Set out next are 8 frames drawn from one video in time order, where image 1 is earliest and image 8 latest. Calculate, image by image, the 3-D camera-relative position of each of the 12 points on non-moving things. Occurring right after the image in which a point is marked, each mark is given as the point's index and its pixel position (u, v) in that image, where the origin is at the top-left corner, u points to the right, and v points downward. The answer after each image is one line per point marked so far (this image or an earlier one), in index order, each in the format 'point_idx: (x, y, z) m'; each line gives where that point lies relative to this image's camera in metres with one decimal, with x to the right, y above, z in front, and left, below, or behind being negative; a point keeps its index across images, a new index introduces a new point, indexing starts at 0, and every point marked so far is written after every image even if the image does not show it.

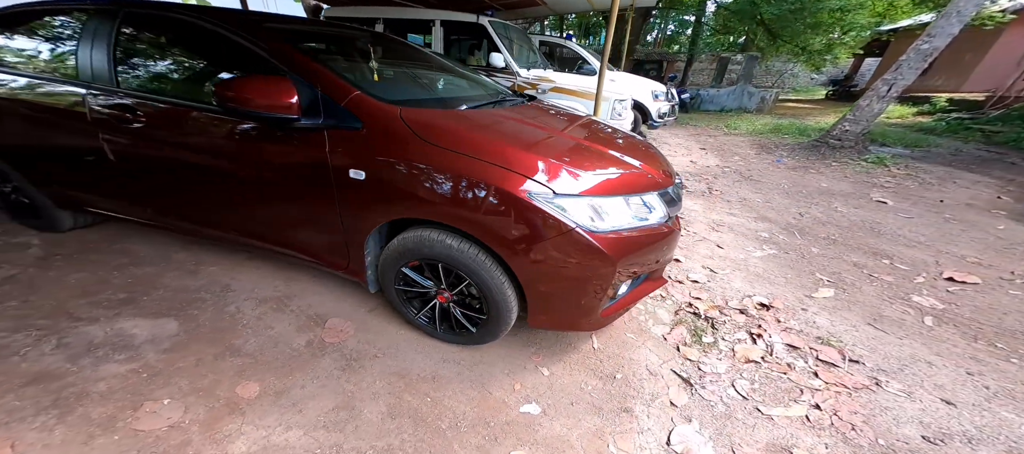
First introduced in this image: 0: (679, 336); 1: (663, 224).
0: (+0.9, -0.5, +1.8) m
1: (+0.7, 0.0, +1.6) m
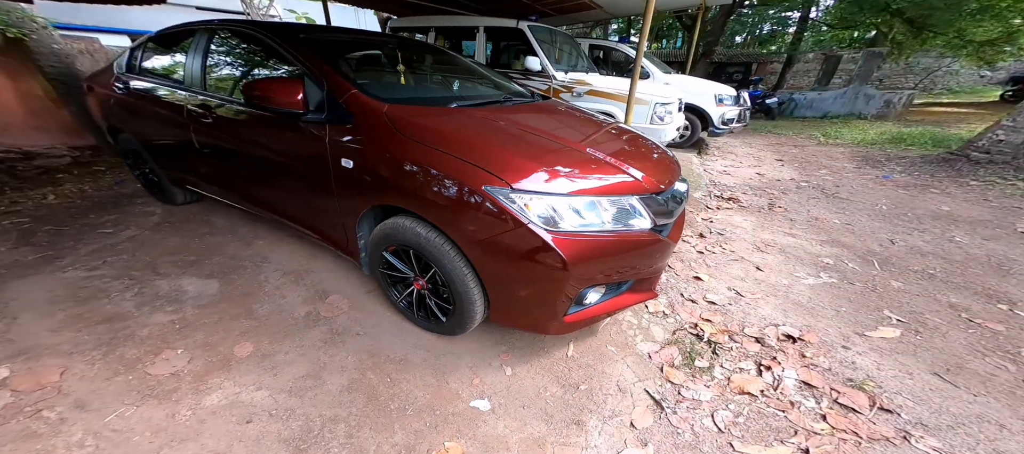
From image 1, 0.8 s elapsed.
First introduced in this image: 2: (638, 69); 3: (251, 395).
0: (+0.7, -0.6, +1.6) m
1: (+0.6, 0.0, +1.5) m
2: (+1.0, +1.3, +2.8) m
3: (-1.0, -0.7, +1.3) m
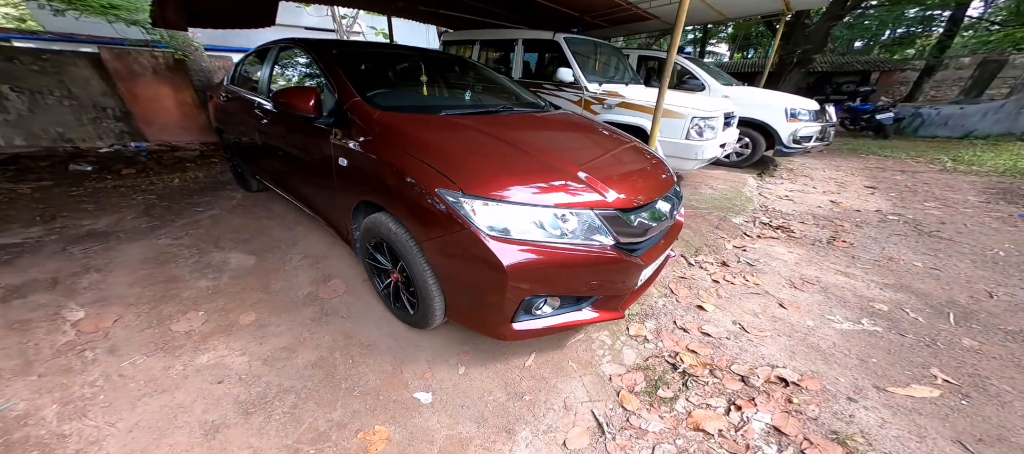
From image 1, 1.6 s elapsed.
0: (+0.5, -0.7, +1.5) m
1: (+0.4, -0.1, +1.4) m
2: (+1.2, +1.1, +2.7) m
3: (-1.2, -0.6, +1.5) m
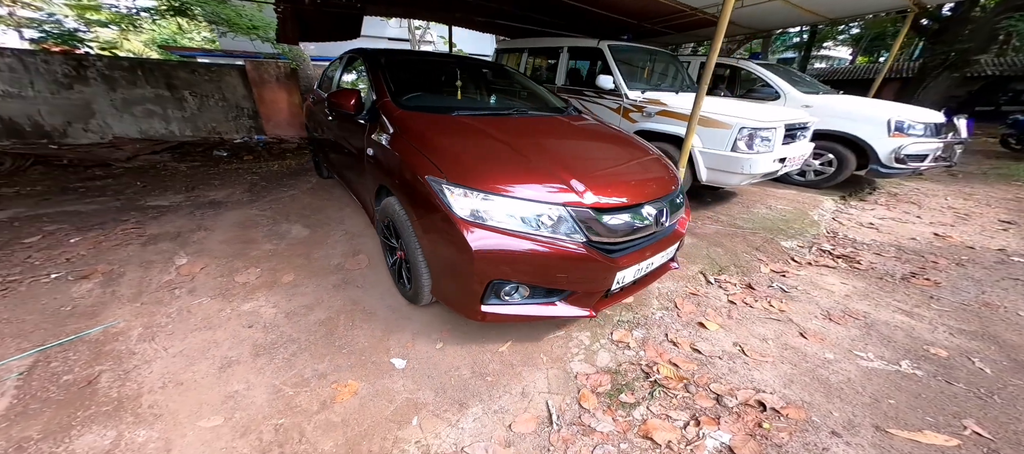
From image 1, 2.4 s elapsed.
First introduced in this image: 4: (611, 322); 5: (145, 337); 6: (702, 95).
0: (+0.4, -0.7, +1.5) m
1: (+0.3, -0.1, +1.5) m
2: (+1.4, +1.0, +2.5) m
3: (-1.3, -0.4, +1.9) m
4: (+0.5, -0.5, +1.8) m
5: (-1.8, -0.5, +1.7) m
6: (+1.4, +1.0, +2.5) m
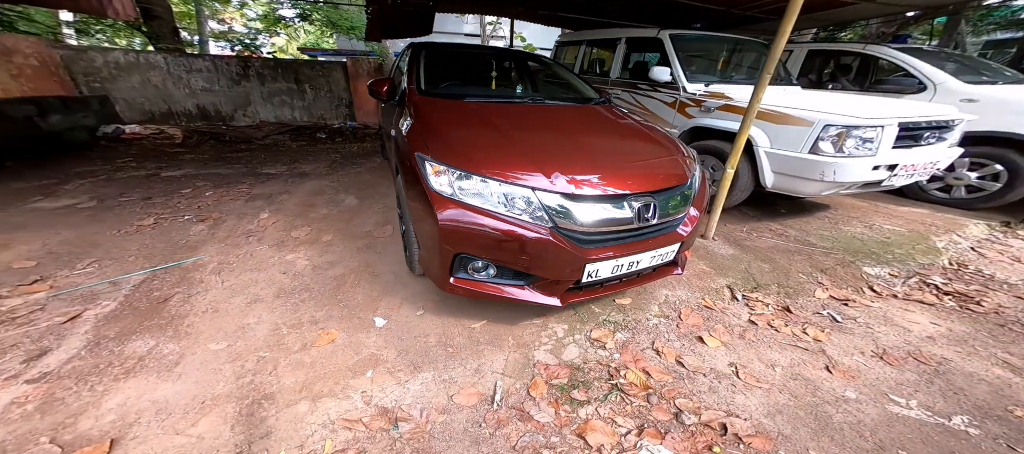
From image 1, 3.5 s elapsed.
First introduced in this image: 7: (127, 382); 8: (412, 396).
0: (+0.2, -0.6, +1.5) m
1: (+0.1, 0.0, +1.4) m
2: (+1.6, +1.0, +2.2) m
3: (-1.4, -0.2, +2.2) m
4: (+0.4, -0.5, +1.8) m
5: (-1.9, -0.2, +2.2) m
6: (+1.6, +0.9, +2.2) m
7: (-1.5, -0.6, +1.4) m
8: (-0.4, -0.7, +1.4) m
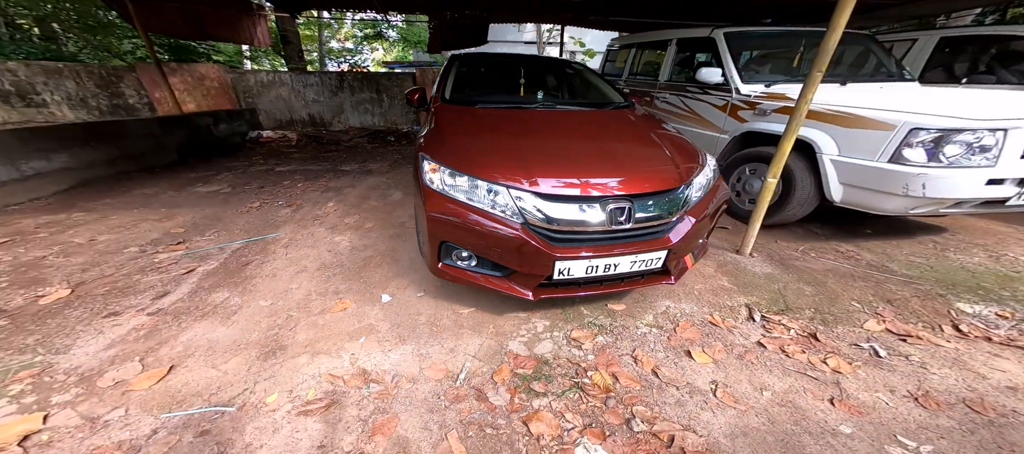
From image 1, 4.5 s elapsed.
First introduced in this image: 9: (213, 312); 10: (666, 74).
0: (0.0, -0.6, +1.5) m
1: (0.0, 0.0, +1.5) m
2: (+1.7, +0.9, +1.9) m
3: (-1.3, -0.1, +2.6) m
4: (+0.3, -0.5, +1.8) m
5: (-1.8, -0.1, +2.7) m
6: (+1.7, +0.8, +1.9) m
7: (-1.6, -0.5, +1.8) m
8: (-0.5, -0.6, +1.5) m
9: (-1.6, -0.4, +1.9) m
10: (+1.7, +1.7, +3.7) m
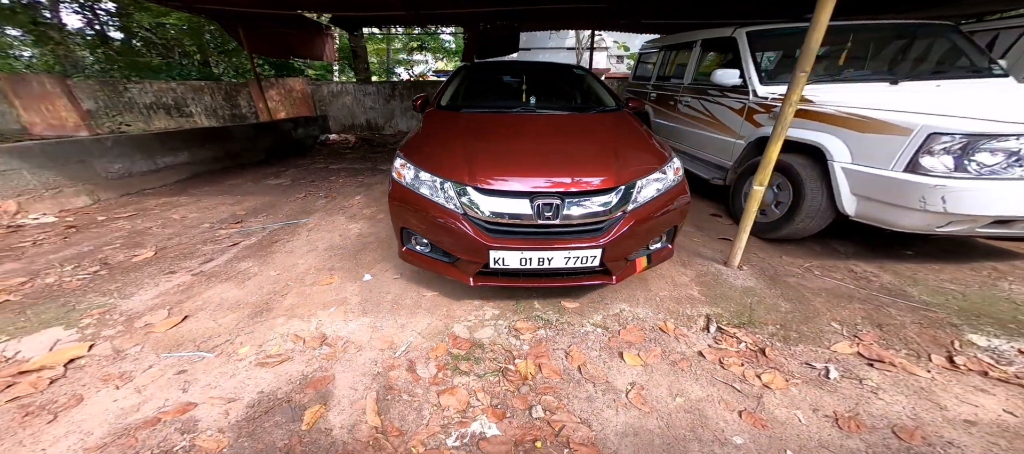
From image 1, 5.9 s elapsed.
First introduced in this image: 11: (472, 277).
0: (-0.3, -0.6, +1.7) m
1: (-0.2, 0.0, +1.6) m
2: (+1.5, +0.8, +1.8) m
3: (-1.4, 0.0, +2.9) m
4: (+0.1, -0.5, +1.8) m
5: (-1.8, 0.0, +3.1) m
6: (+1.5, +0.8, +1.8) m
7: (-1.8, -0.4, +2.2) m
8: (-0.8, -0.5, +1.8) m
9: (-1.8, -0.3, +2.3) m
10: (+1.9, +1.6, +3.6) m
11: (-0.2, -0.3, +1.7) m
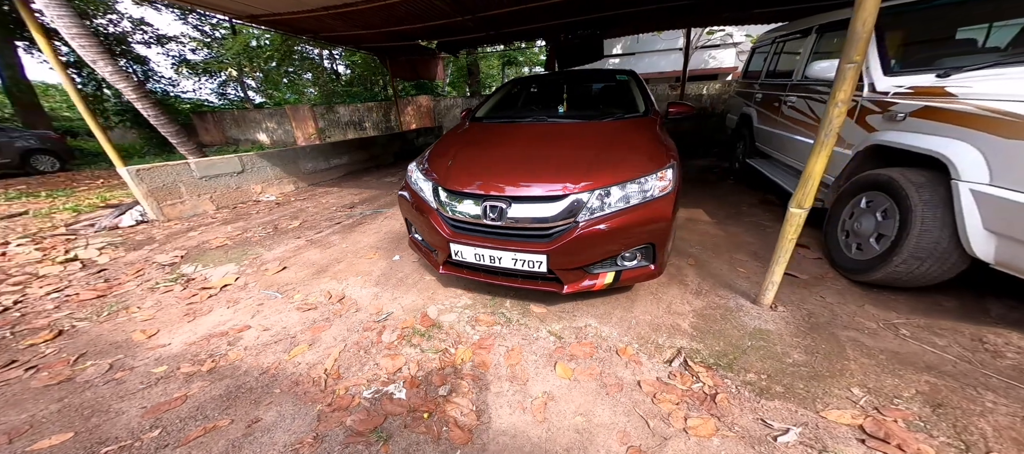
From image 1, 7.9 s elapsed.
0: (-0.5, -0.5, +1.9) m
1: (-0.4, +0.1, +1.9) m
2: (+1.4, +0.7, +1.3) m
3: (-0.9, +0.1, +3.5) m
4: (-0.1, -0.5, +1.9) m
5: (-1.3, +0.1, +3.8) m
6: (+1.3, +0.6, +1.4) m
7: (-1.7, -0.2, +3.0) m
8: (-1.0, -0.4, +2.2) m
9: (-1.7, -0.2, +3.0) m
10: (+2.4, +1.3, +2.9) m
11: (-0.3, -0.2, +1.9) m
